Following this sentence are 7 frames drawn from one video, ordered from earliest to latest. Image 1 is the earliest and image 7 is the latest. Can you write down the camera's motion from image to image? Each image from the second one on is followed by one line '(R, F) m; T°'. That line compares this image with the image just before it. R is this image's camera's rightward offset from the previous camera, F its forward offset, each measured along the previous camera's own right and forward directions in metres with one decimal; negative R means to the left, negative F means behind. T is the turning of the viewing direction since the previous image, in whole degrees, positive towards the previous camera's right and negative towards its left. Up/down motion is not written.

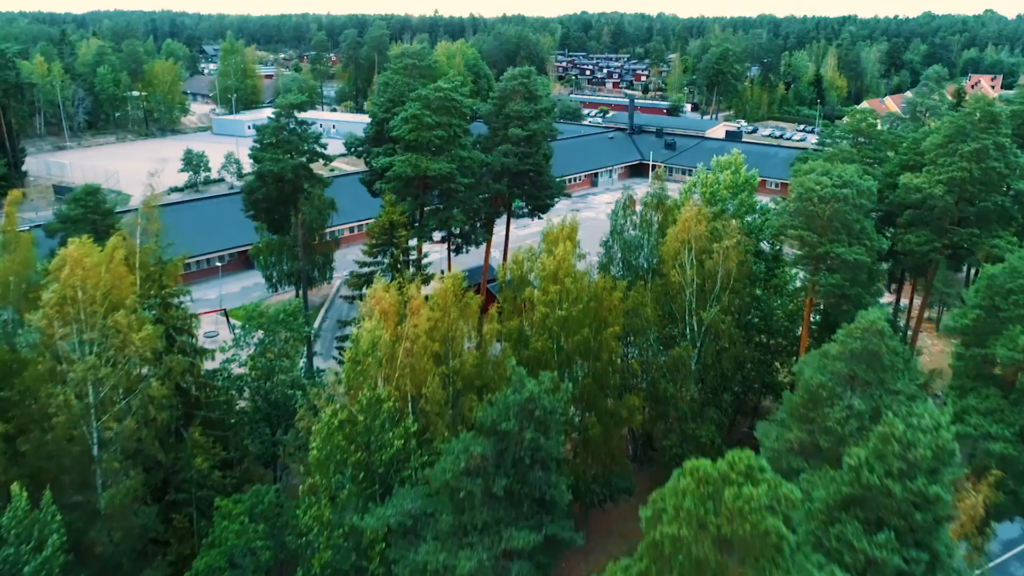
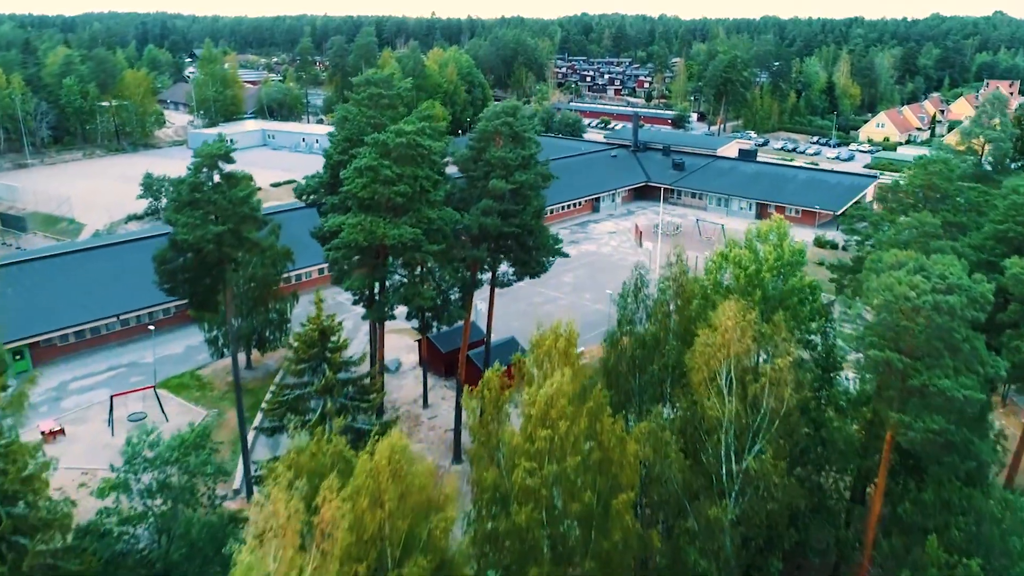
(+0.4, +3.8) m; 0°
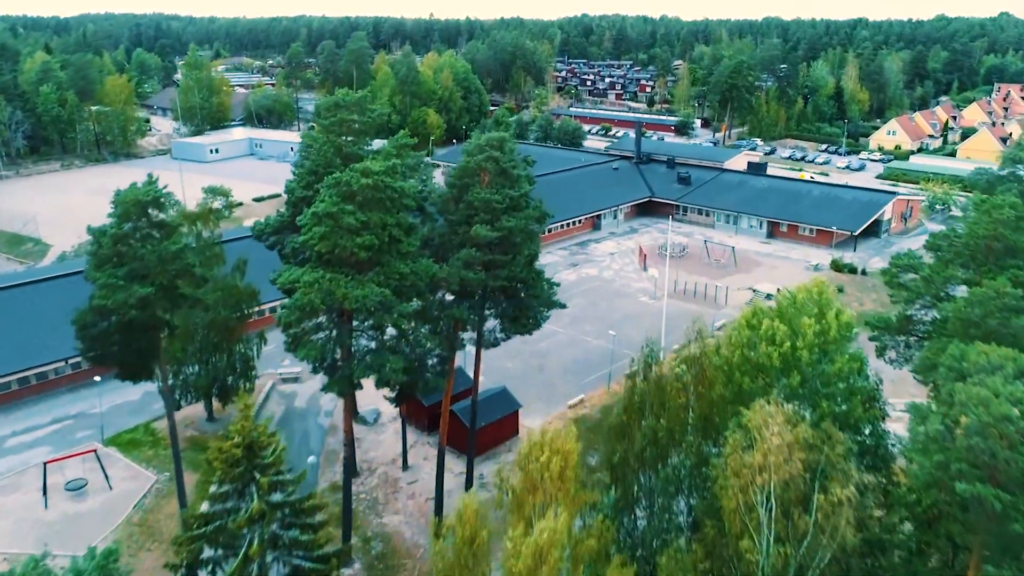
(+0.2, +2.3) m; 0°
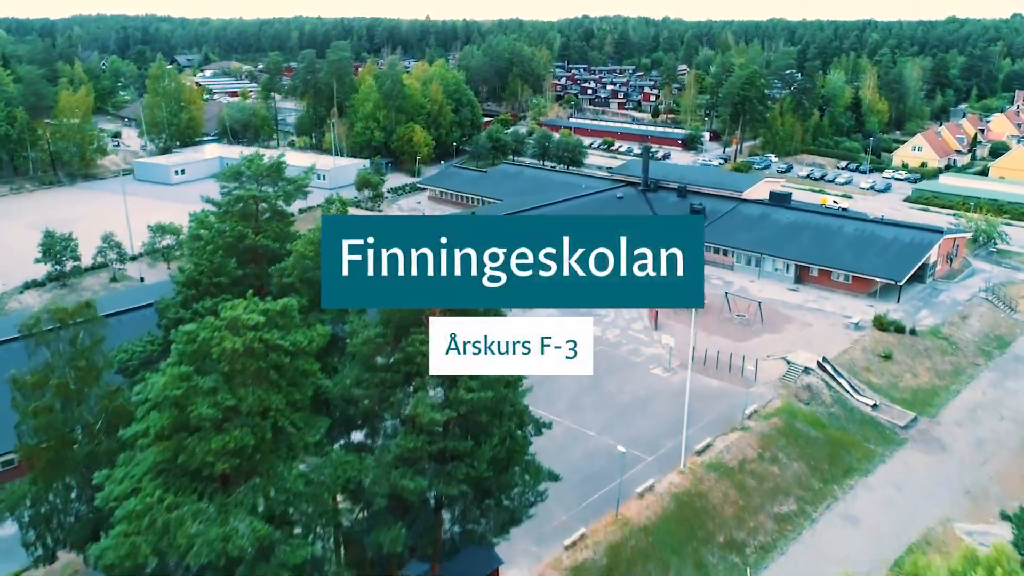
(+0.4, +4.7) m; 0°
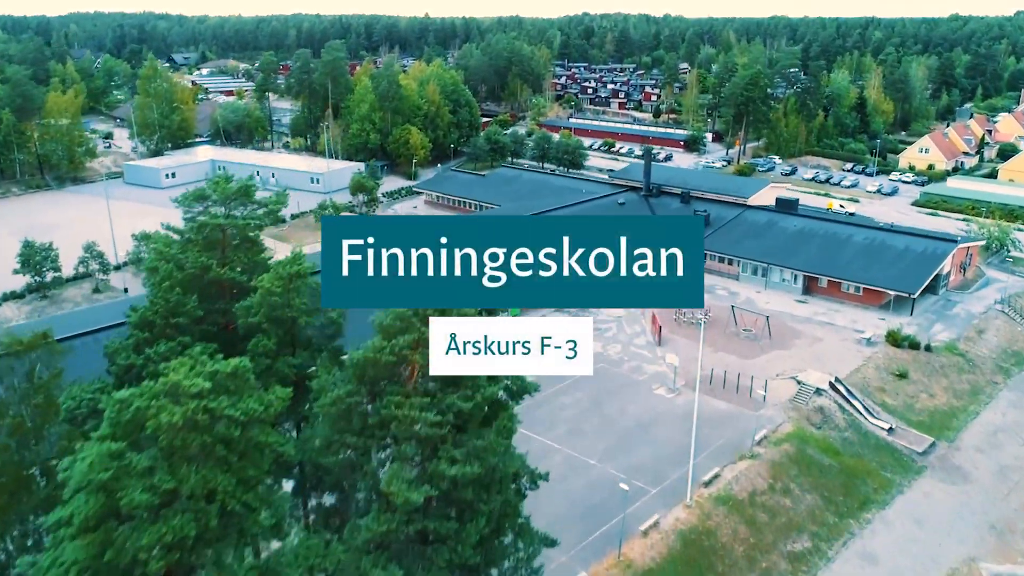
(+0.1, +1.2) m; 0°
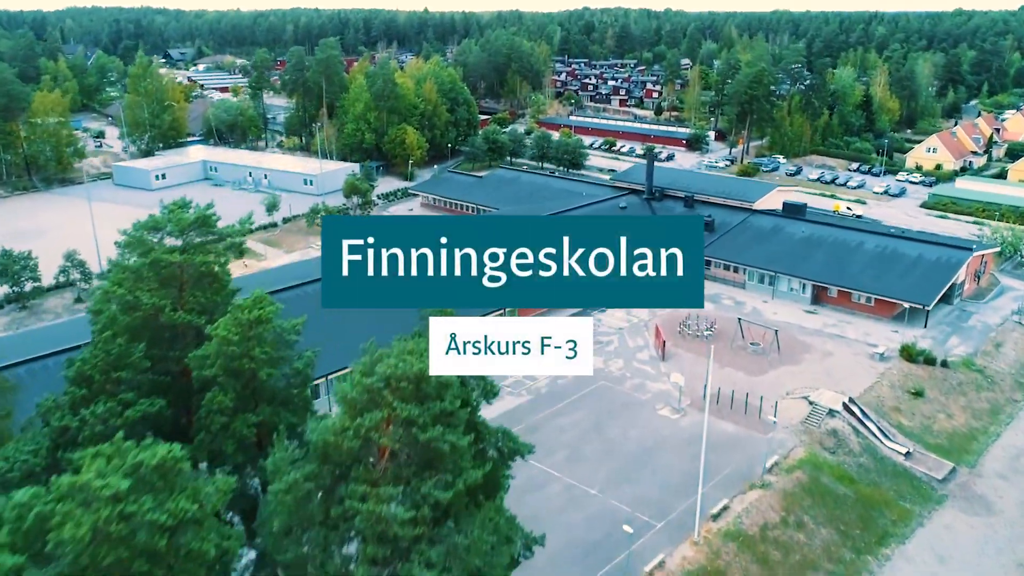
(+0.1, +1.2) m; 0°
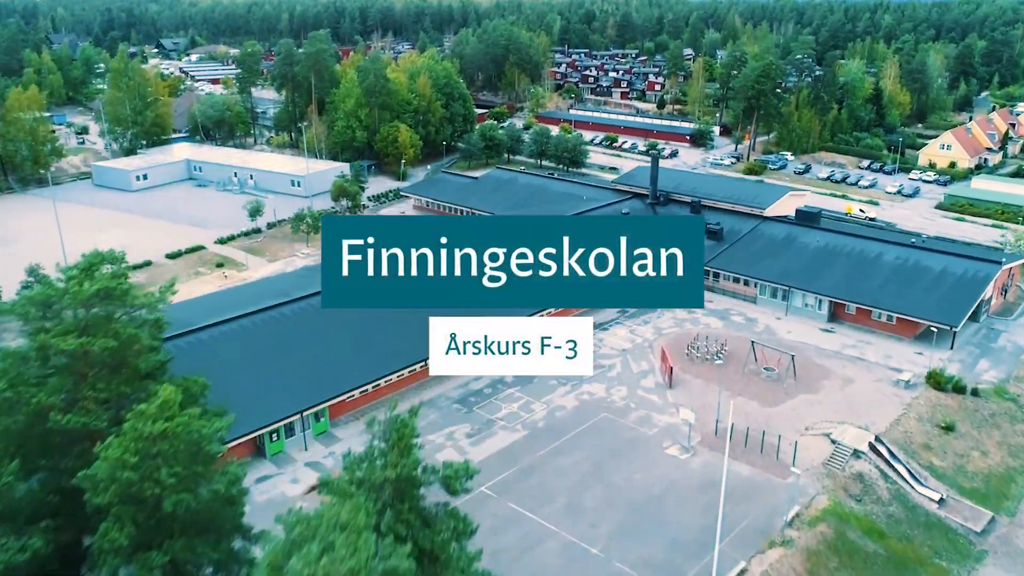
(+0.2, +2.0) m; 0°
